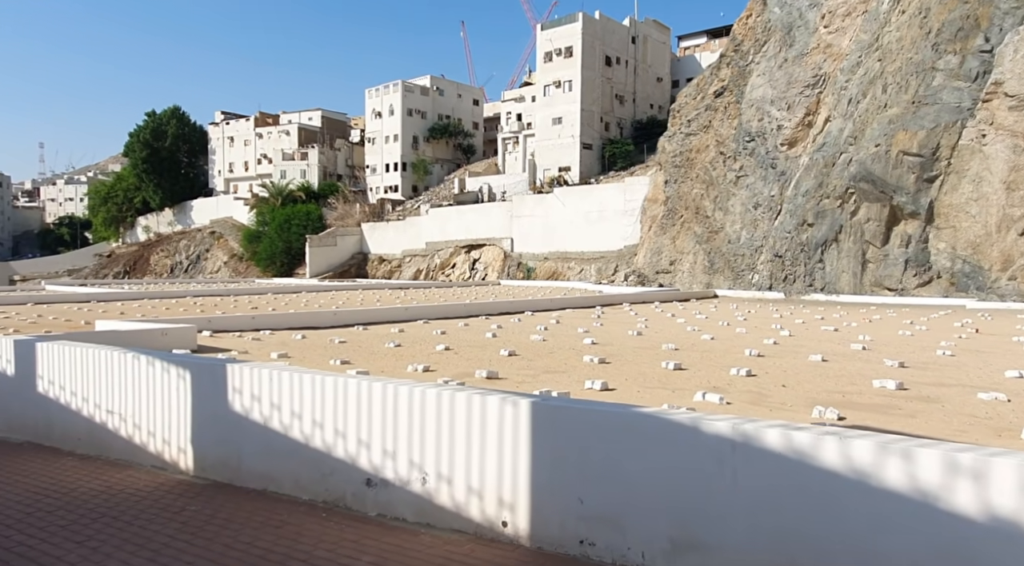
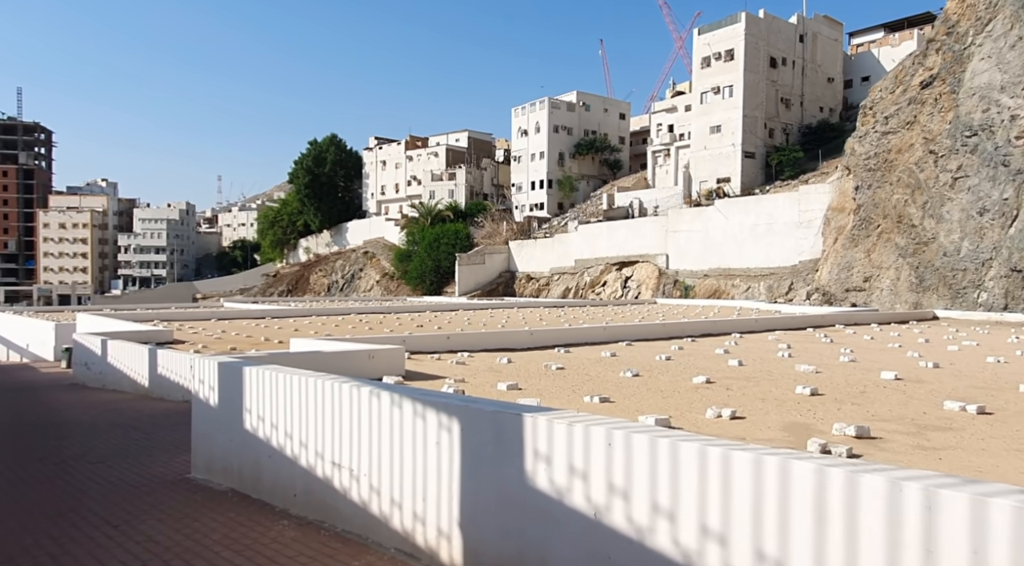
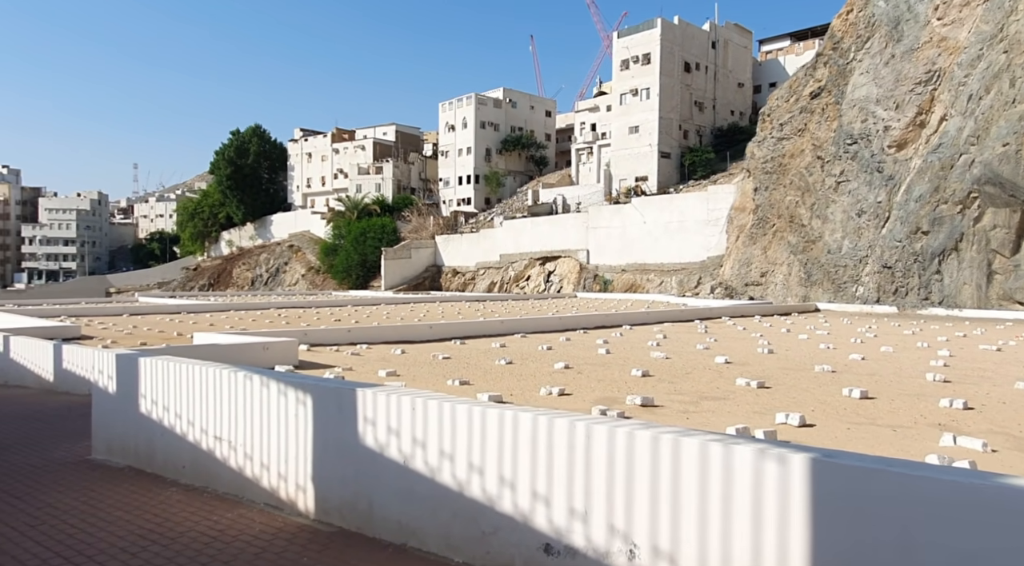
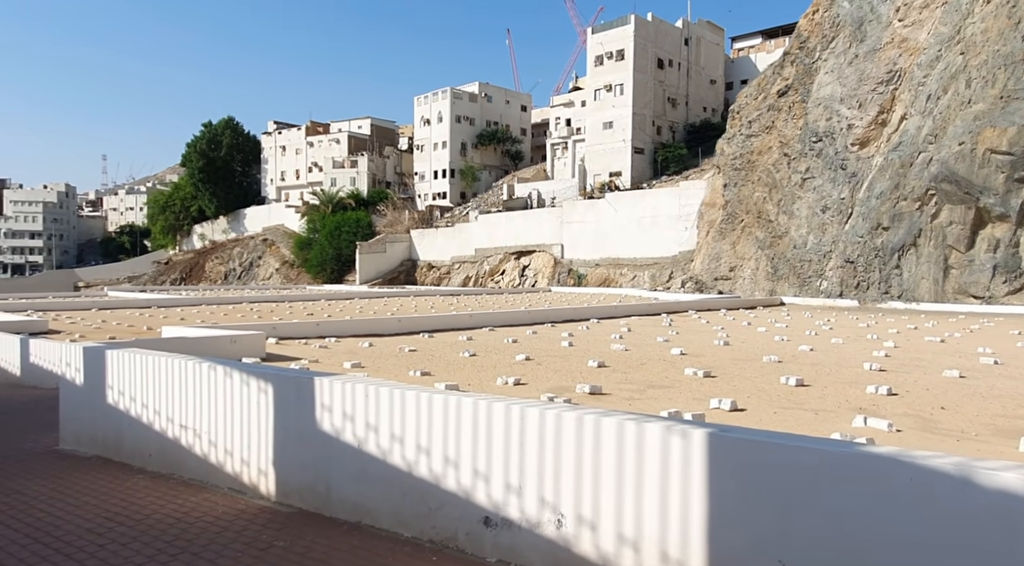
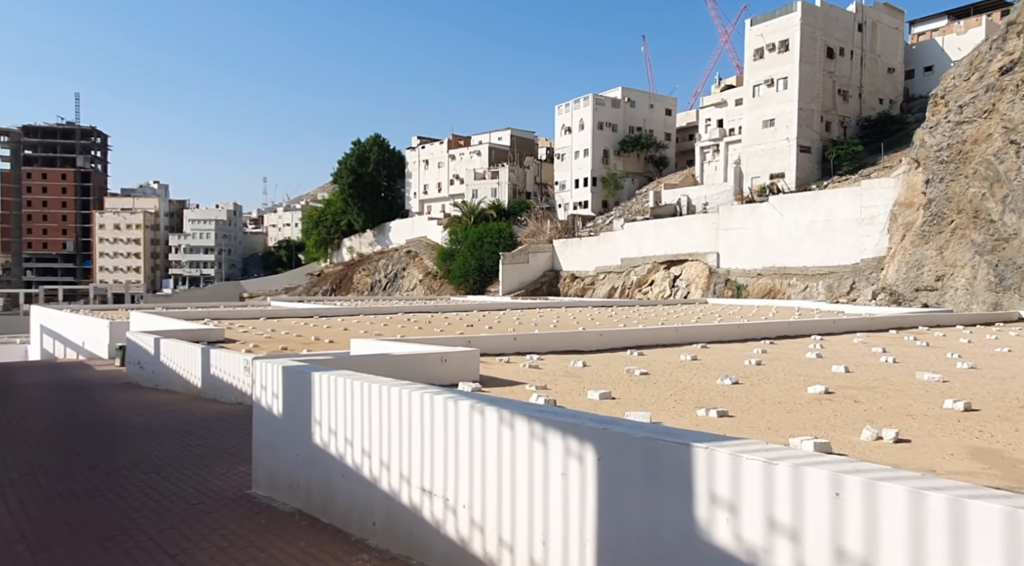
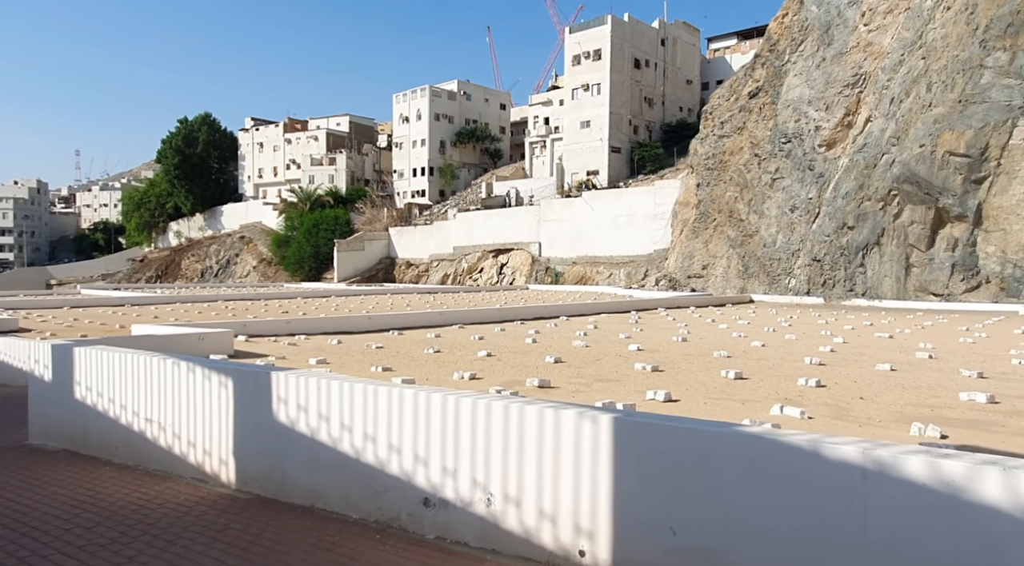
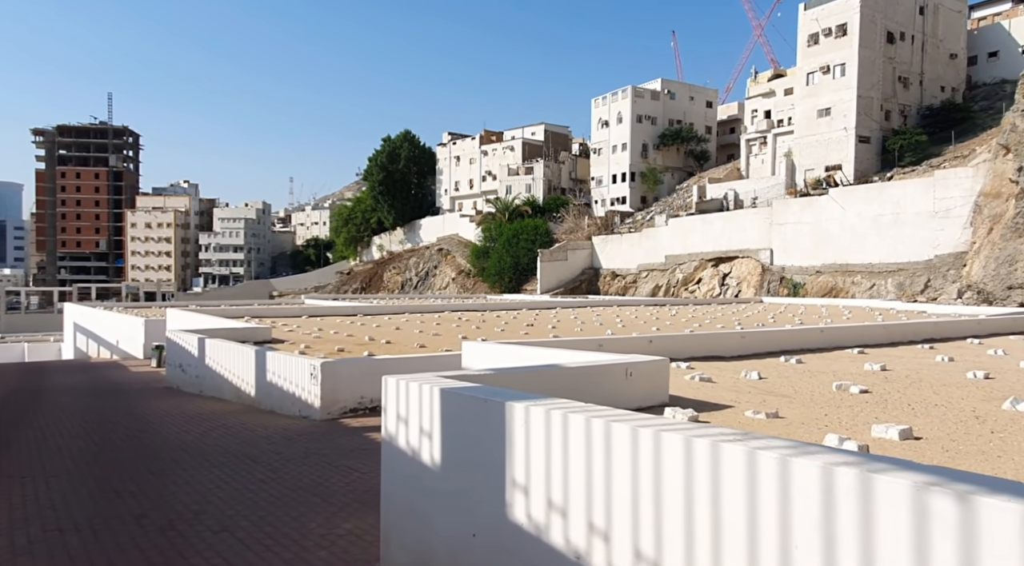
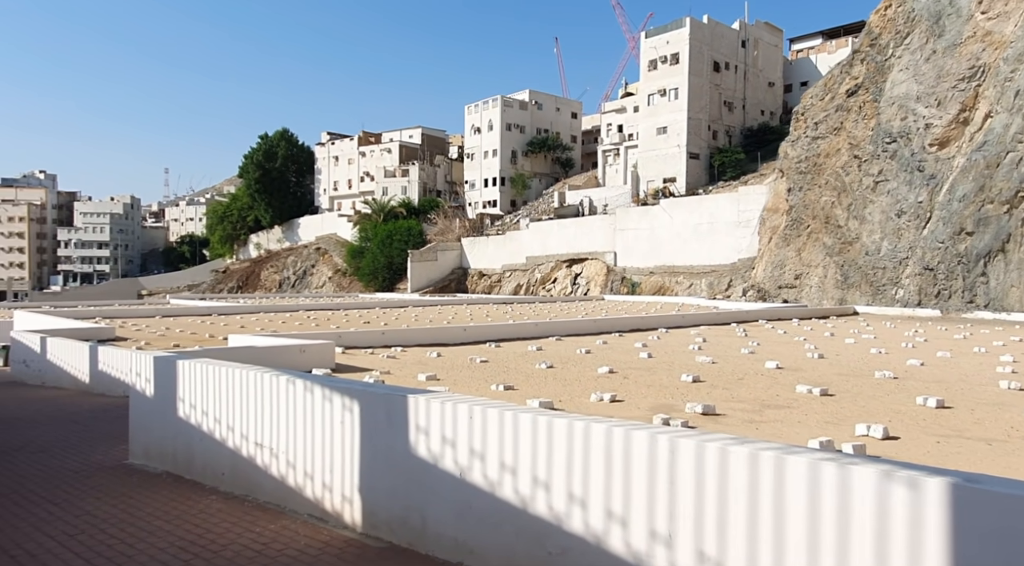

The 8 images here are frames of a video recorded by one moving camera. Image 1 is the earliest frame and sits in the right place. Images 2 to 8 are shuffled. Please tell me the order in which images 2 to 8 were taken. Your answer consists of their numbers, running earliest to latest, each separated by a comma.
6, 4, 3, 8, 2, 5, 7
